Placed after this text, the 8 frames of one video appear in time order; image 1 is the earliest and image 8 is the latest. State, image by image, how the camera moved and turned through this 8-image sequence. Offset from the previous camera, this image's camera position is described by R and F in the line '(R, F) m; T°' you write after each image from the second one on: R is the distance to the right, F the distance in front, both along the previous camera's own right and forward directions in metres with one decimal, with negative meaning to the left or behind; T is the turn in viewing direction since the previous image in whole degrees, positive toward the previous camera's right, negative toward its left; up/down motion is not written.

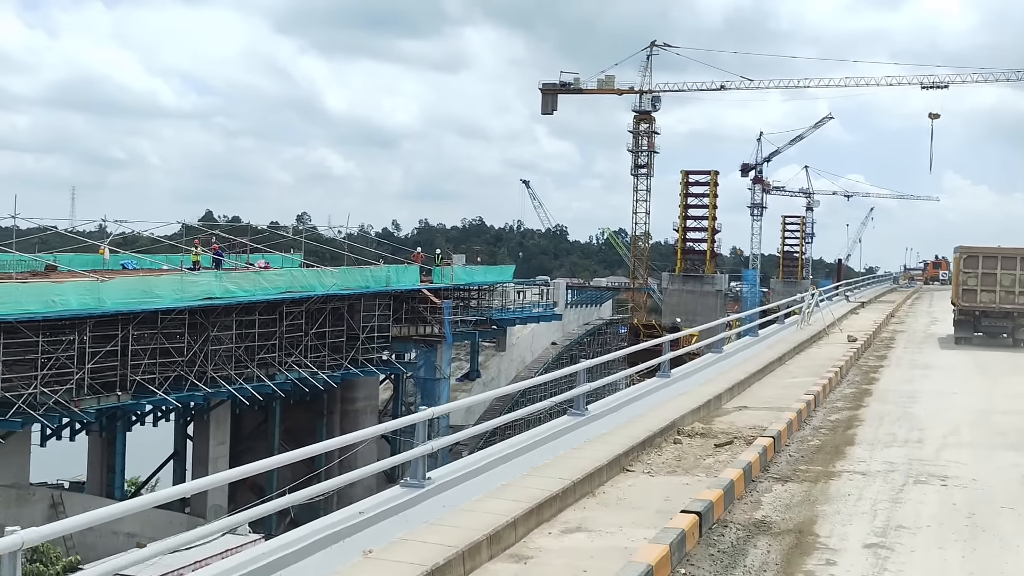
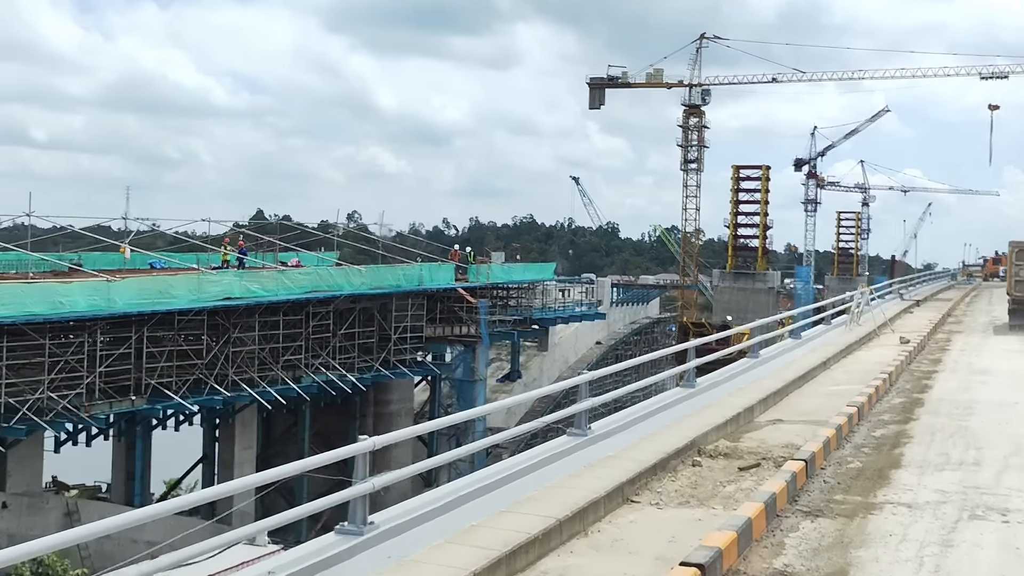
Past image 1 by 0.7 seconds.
(+0.4, +1.1) m; -3°
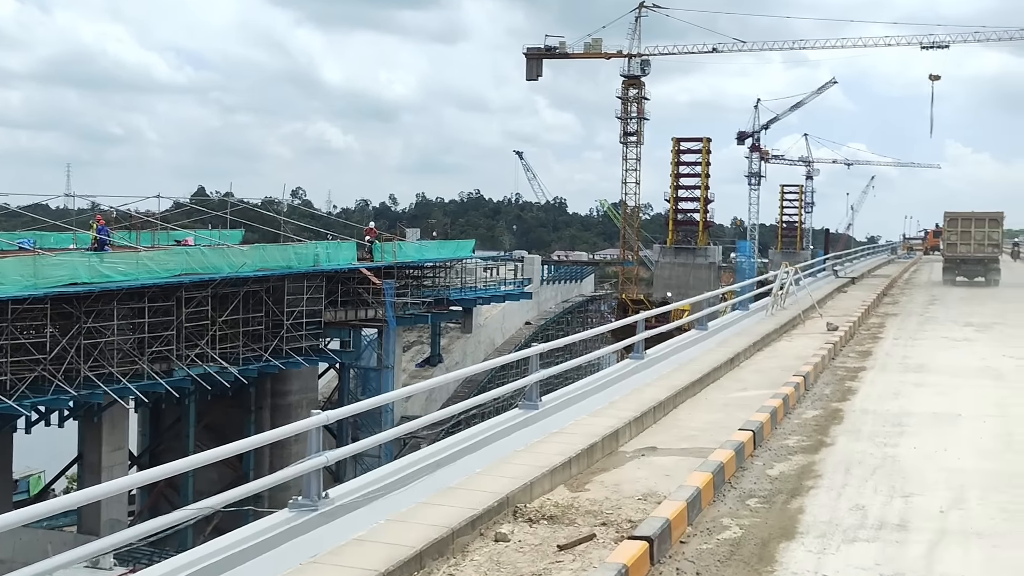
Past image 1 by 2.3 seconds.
(+1.1, +2.6) m; +2°
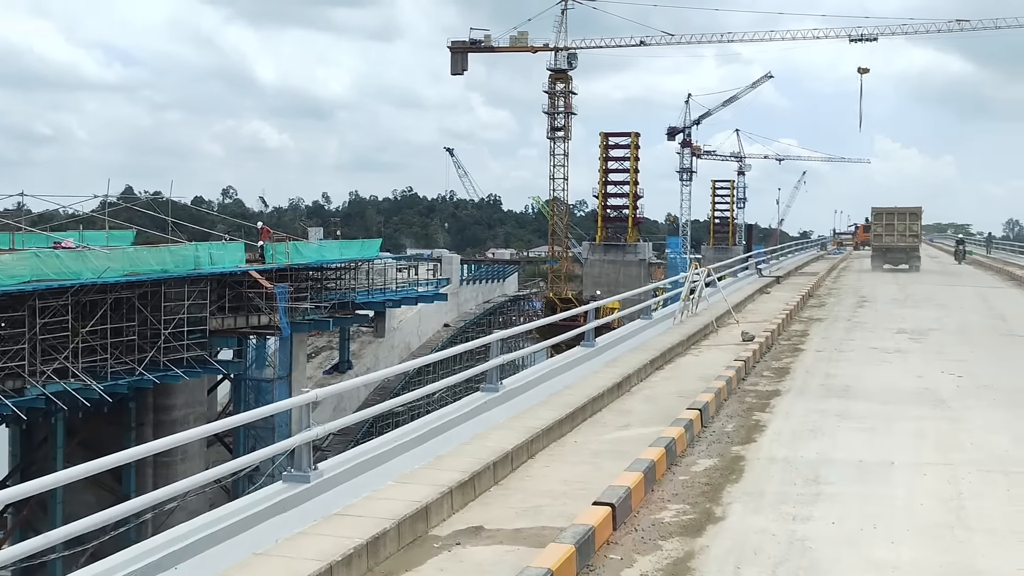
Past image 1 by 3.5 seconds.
(+0.9, +2.3) m; +3°
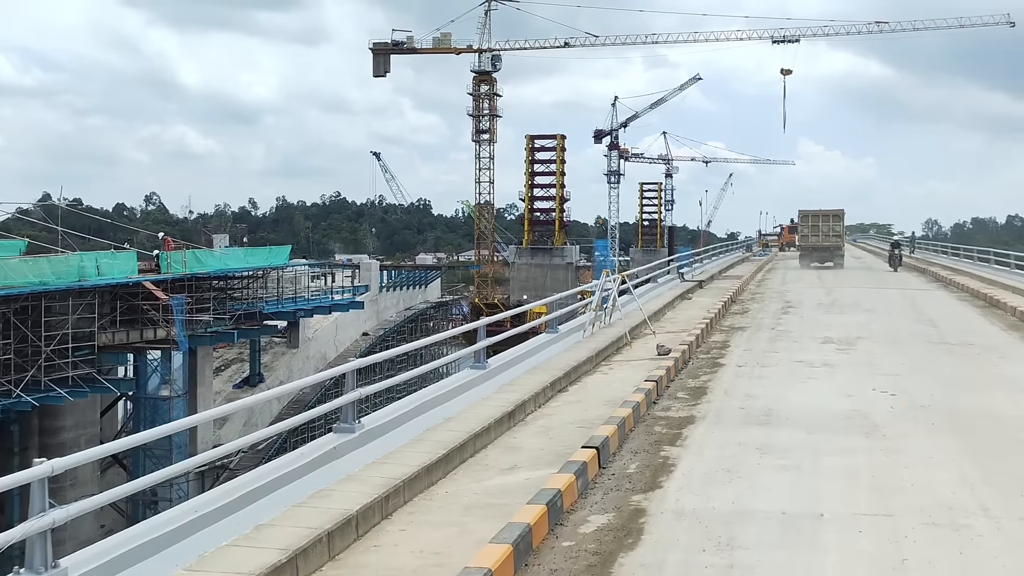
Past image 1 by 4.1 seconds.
(+0.4, +1.4) m; +3°
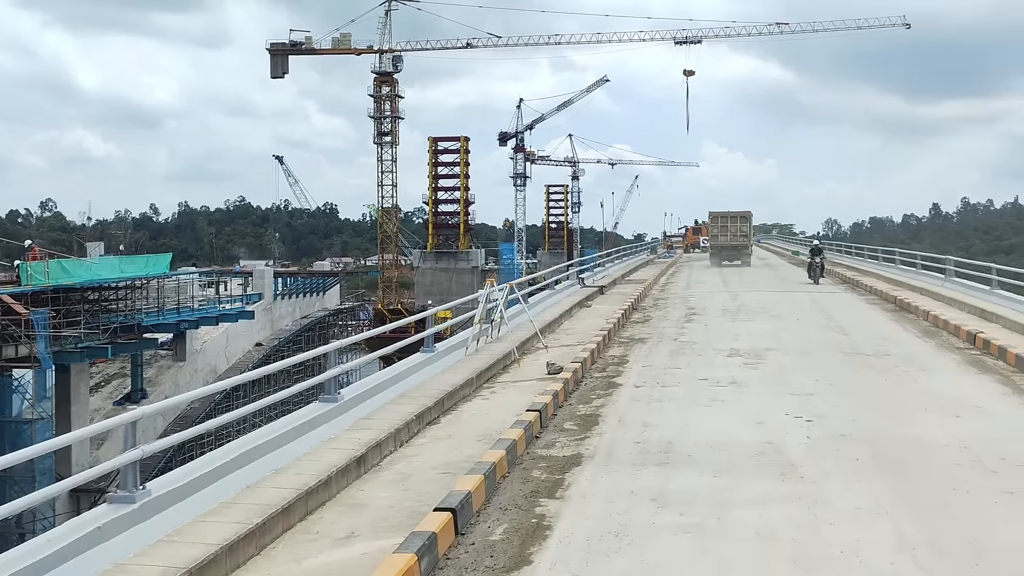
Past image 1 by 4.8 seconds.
(+0.4, +1.5) m; +4°
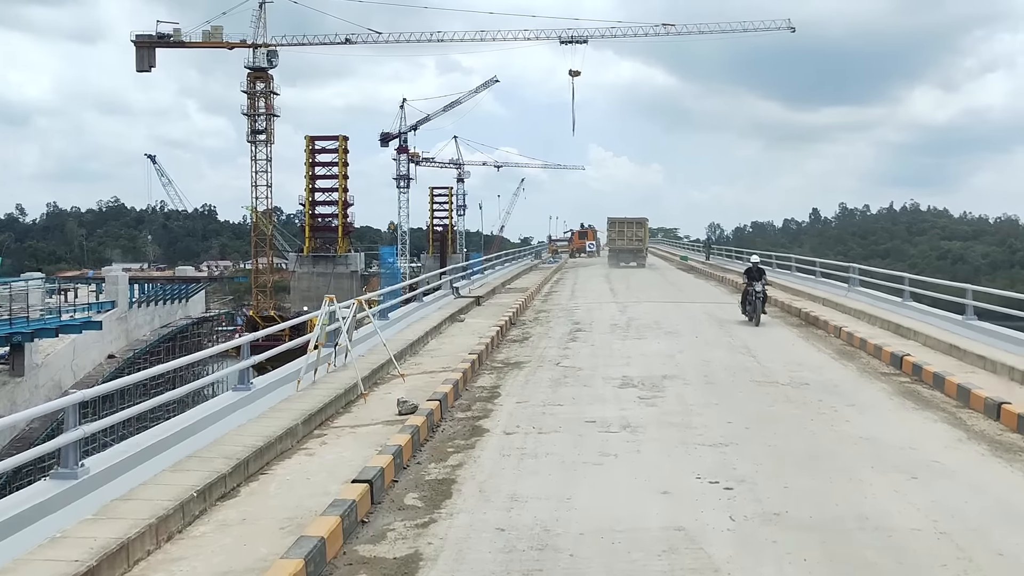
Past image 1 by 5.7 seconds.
(+0.4, +2.3) m; +6°
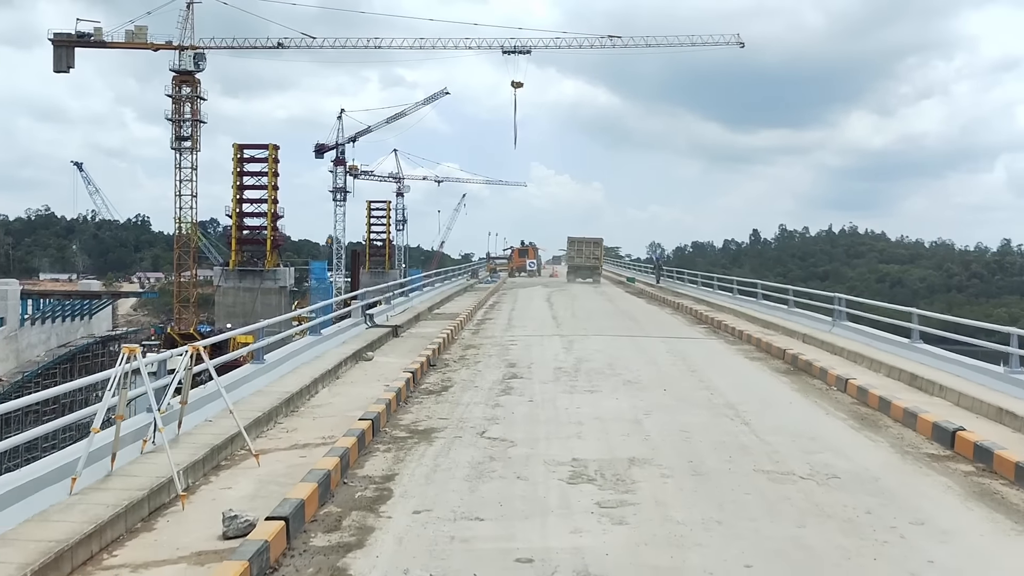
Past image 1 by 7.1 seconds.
(+0.2, +3.4) m; +3°
